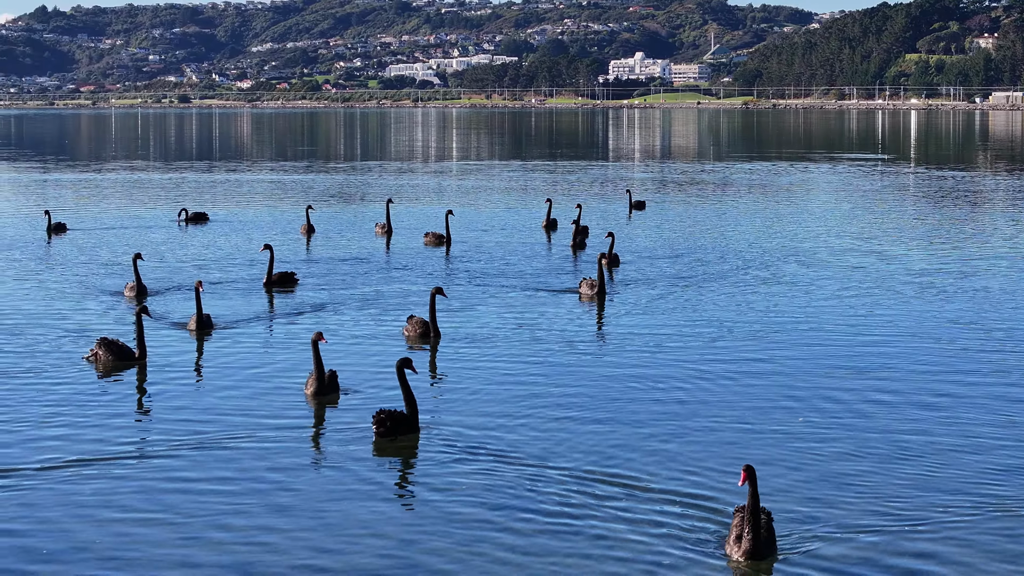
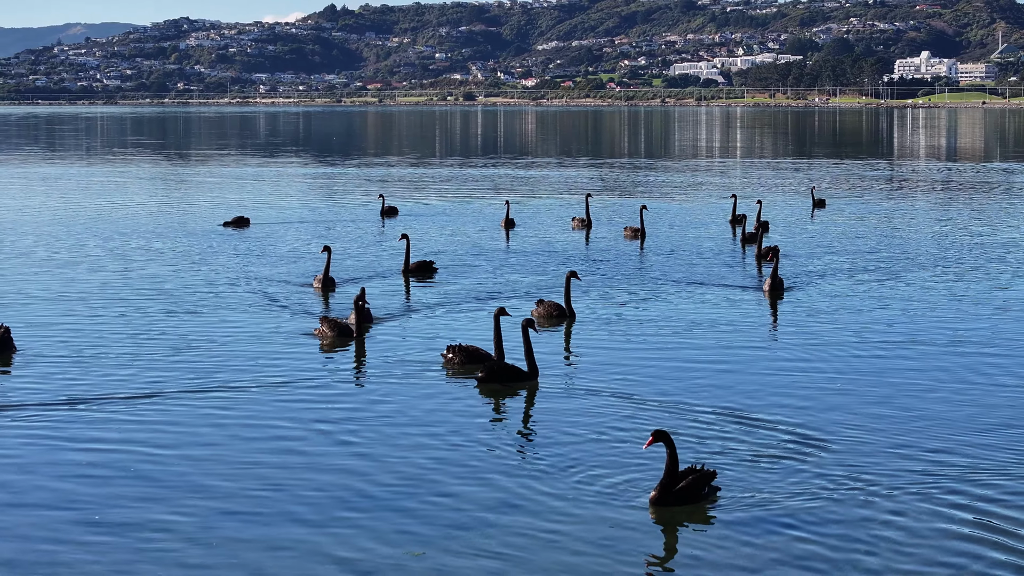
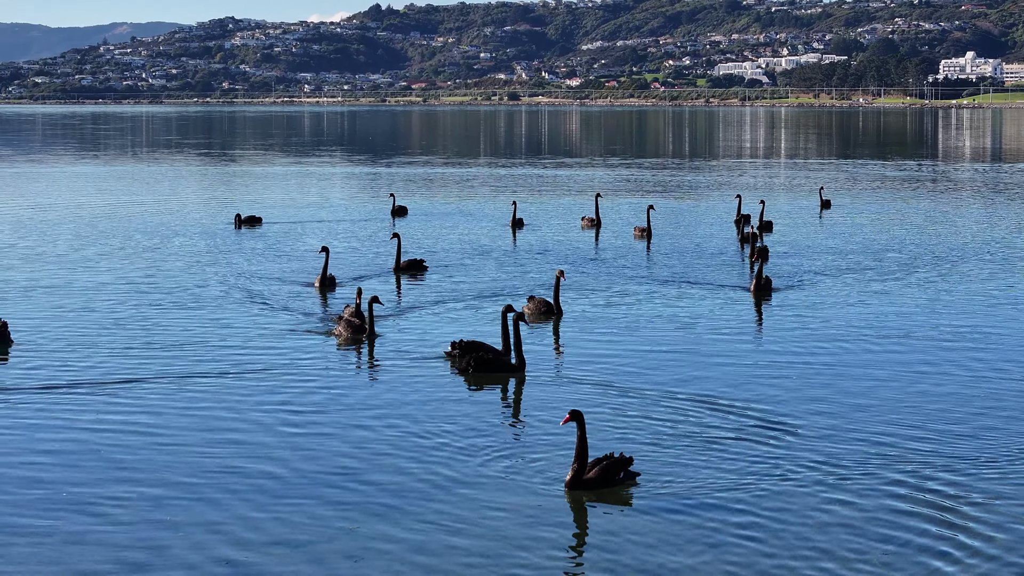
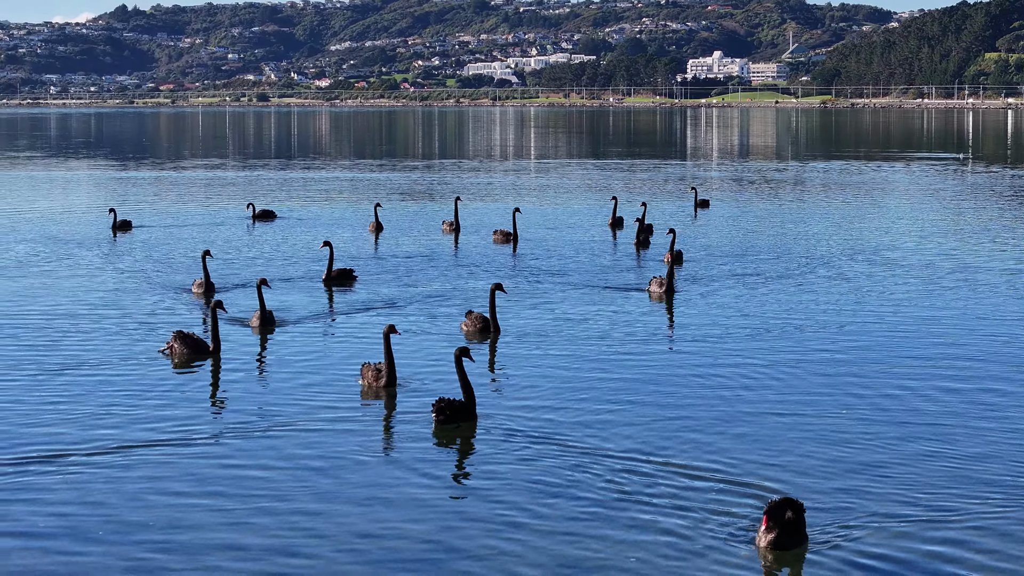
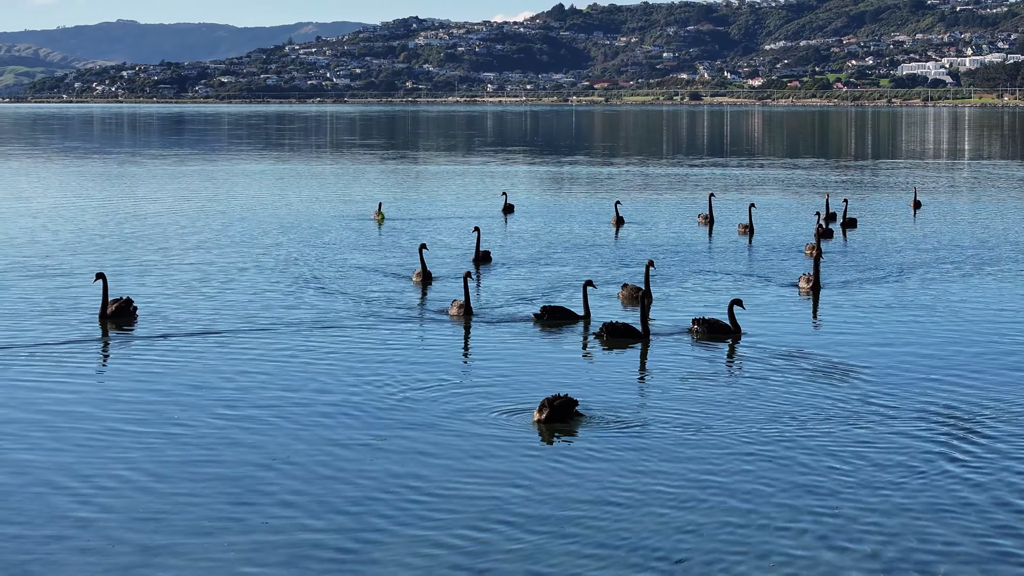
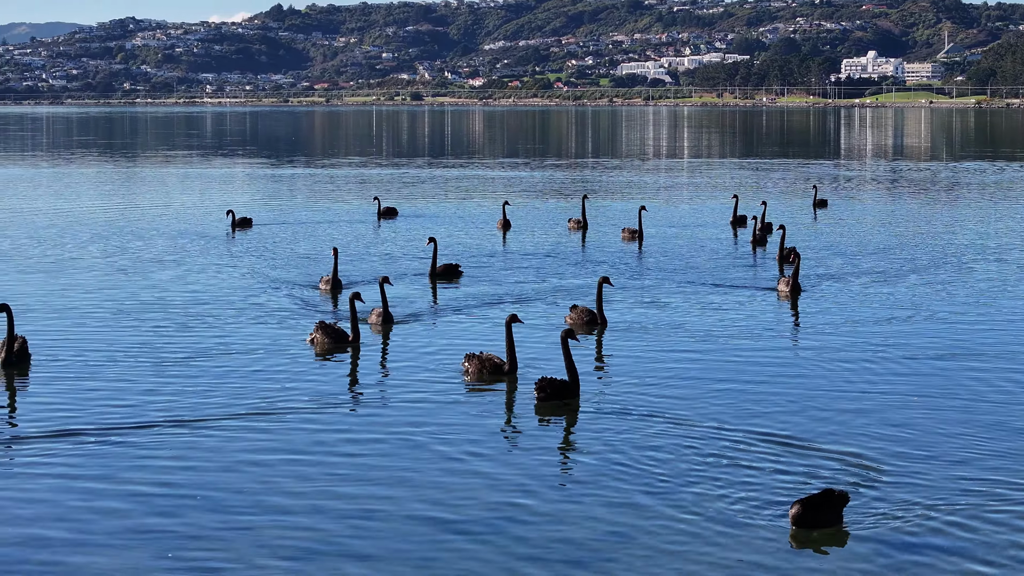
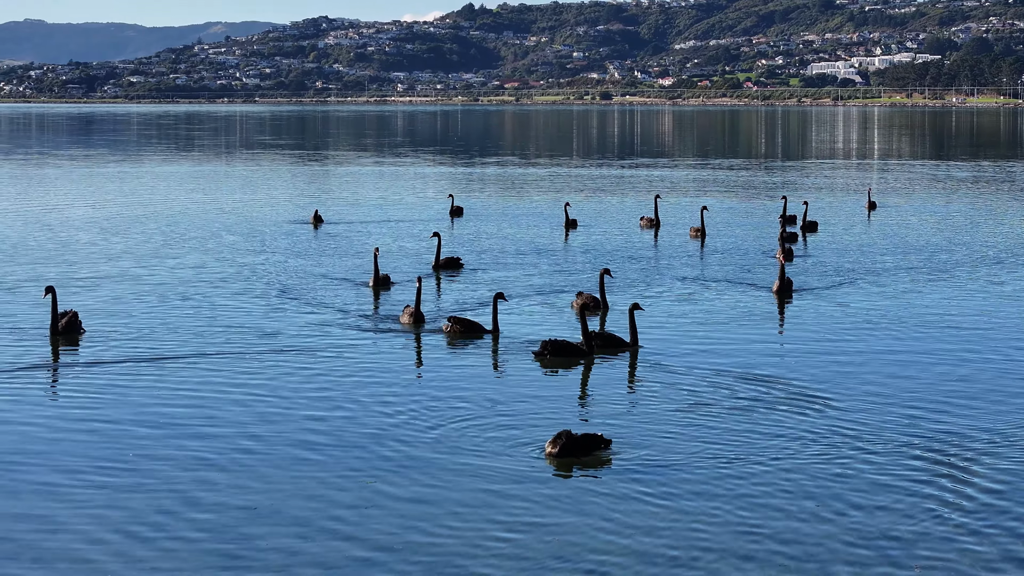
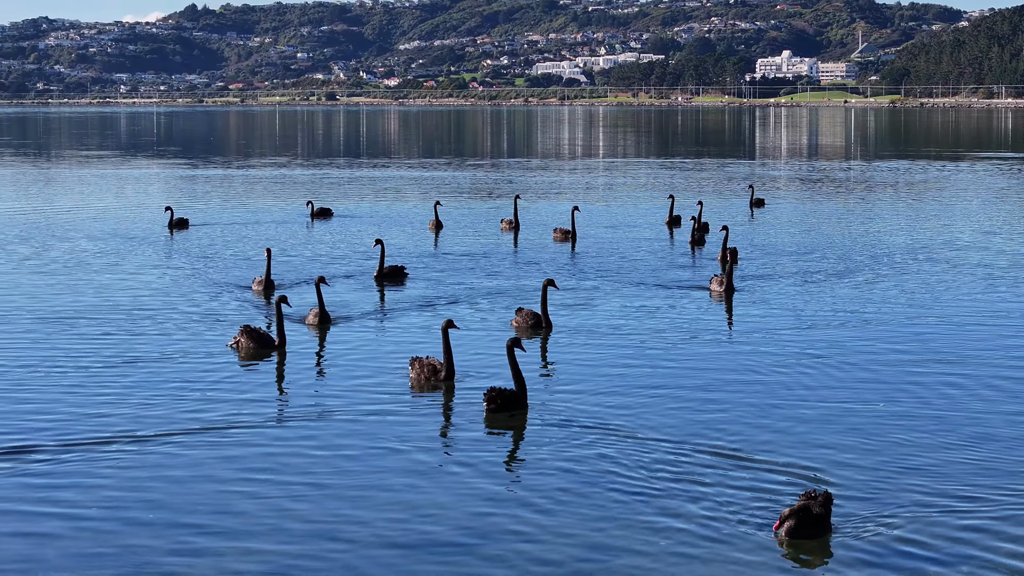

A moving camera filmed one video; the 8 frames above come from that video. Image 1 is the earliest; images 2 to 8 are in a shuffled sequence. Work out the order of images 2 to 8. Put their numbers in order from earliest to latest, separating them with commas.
4, 8, 6, 2, 3, 7, 5
